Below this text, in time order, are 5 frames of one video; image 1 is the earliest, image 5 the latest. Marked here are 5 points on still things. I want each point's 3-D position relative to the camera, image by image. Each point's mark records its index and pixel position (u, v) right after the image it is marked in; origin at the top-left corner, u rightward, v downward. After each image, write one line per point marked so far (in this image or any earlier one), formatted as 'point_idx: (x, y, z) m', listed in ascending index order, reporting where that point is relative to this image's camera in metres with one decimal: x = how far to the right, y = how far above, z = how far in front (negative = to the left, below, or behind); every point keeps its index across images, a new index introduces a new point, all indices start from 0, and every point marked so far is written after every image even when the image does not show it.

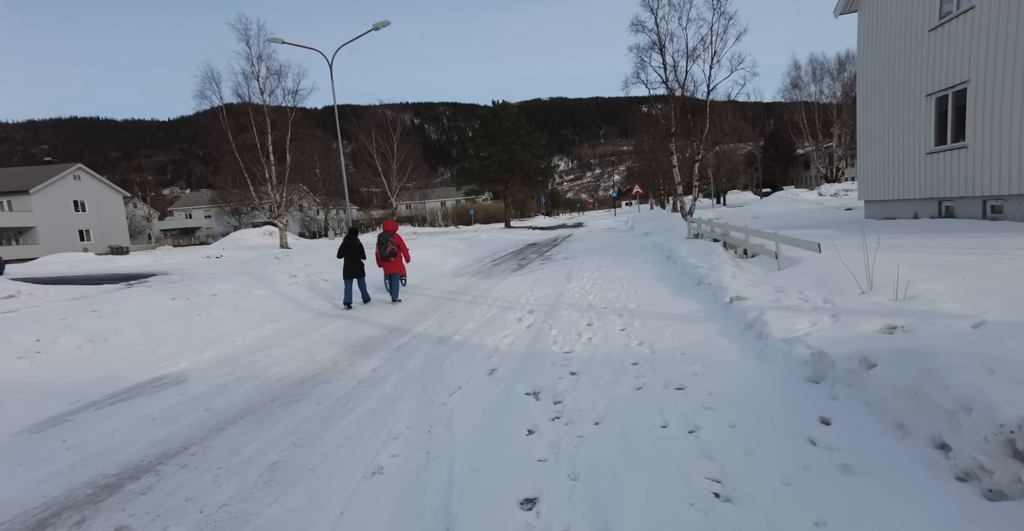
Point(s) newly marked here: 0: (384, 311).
0: (-2.4, -0.9, +9.1) m
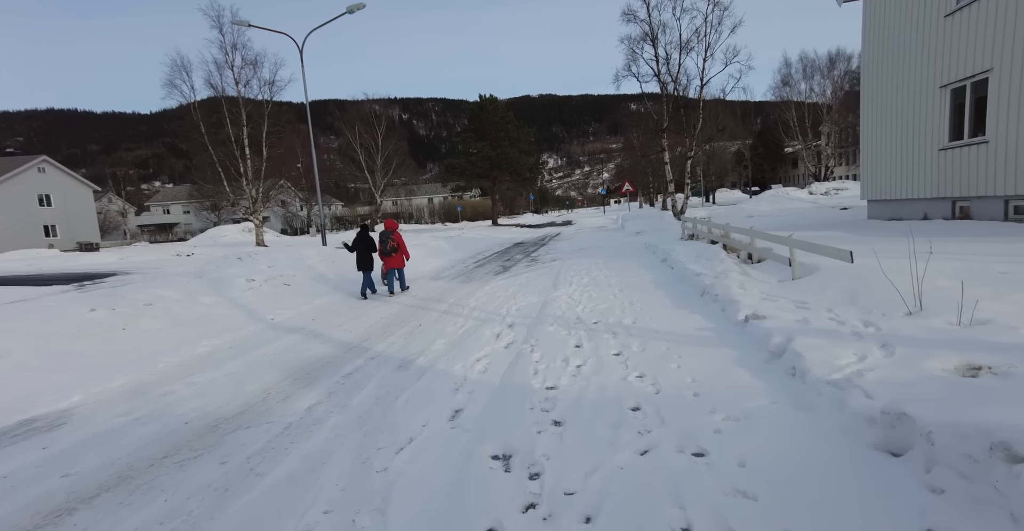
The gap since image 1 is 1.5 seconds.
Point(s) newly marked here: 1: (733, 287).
0: (-2.7, -1.0, +8.0) m
1: (+3.0, -0.3, +6.6) m
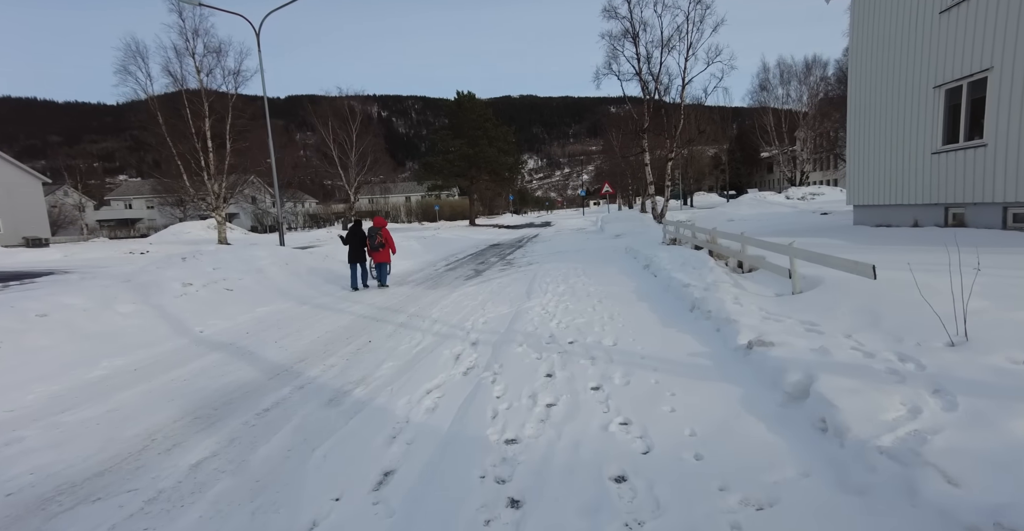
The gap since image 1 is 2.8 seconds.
0: (-3.2, -1.0, +6.9) m
1: (+2.6, -0.4, +5.8) m
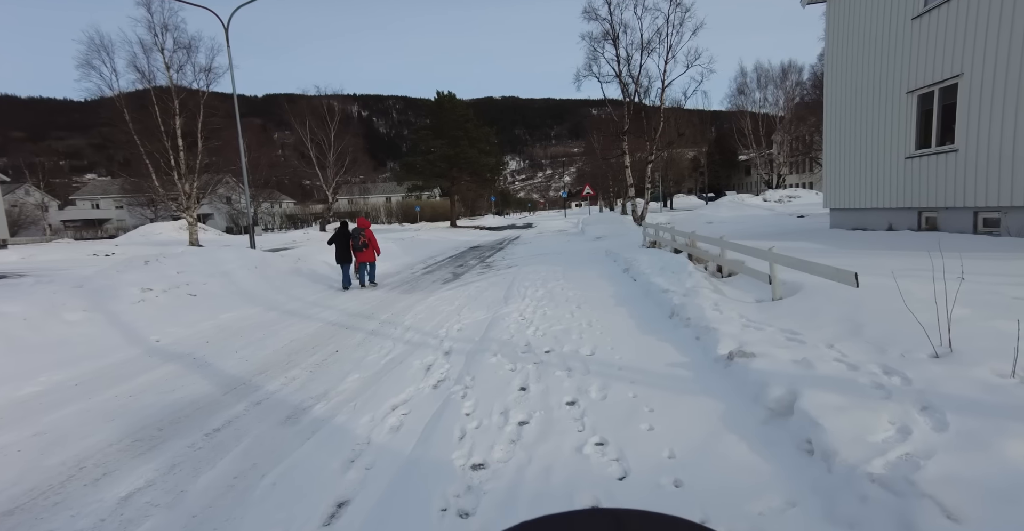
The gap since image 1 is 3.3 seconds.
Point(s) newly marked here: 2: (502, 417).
0: (-3.5, -1.1, +6.6) m
1: (+2.3, -0.5, +5.7) m
2: (-0.1, -1.1, +3.7) m
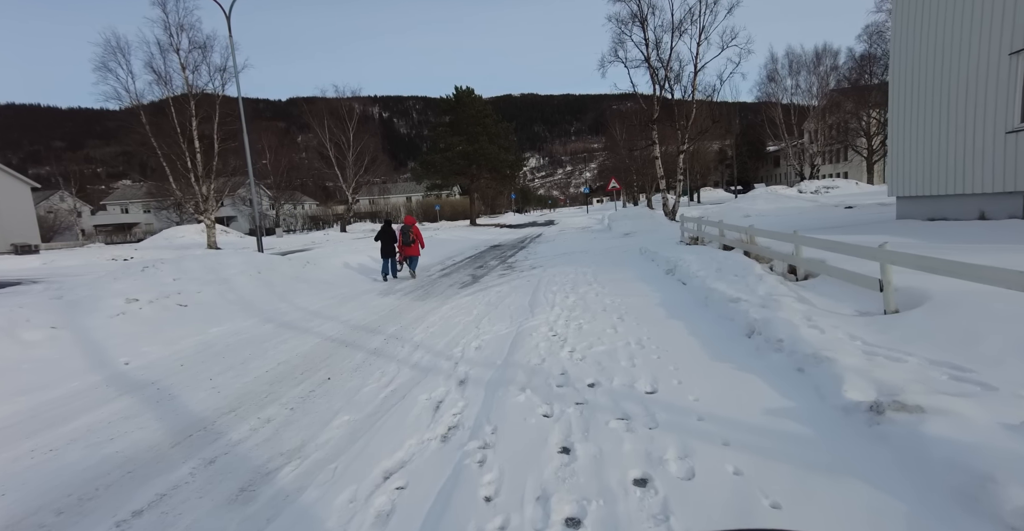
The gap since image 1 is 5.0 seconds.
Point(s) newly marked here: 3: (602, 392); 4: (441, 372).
0: (-3.2, -1.2, +5.5) m
1: (+2.6, -0.5, +4.3) m
2: (+0.2, -1.2, +2.5) m
3: (+0.7, -1.0, +3.9) m
4: (-0.7, -1.1, +5.1) m
